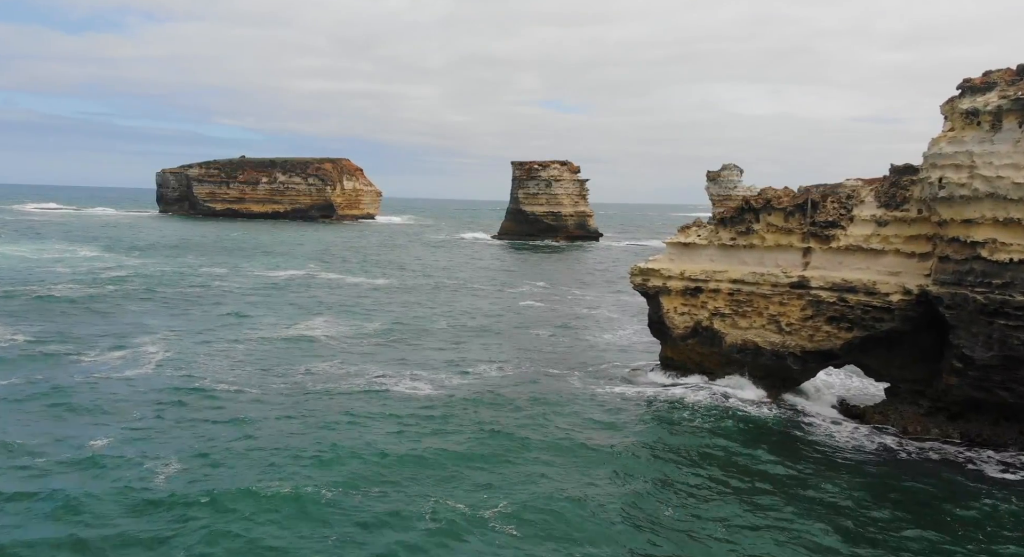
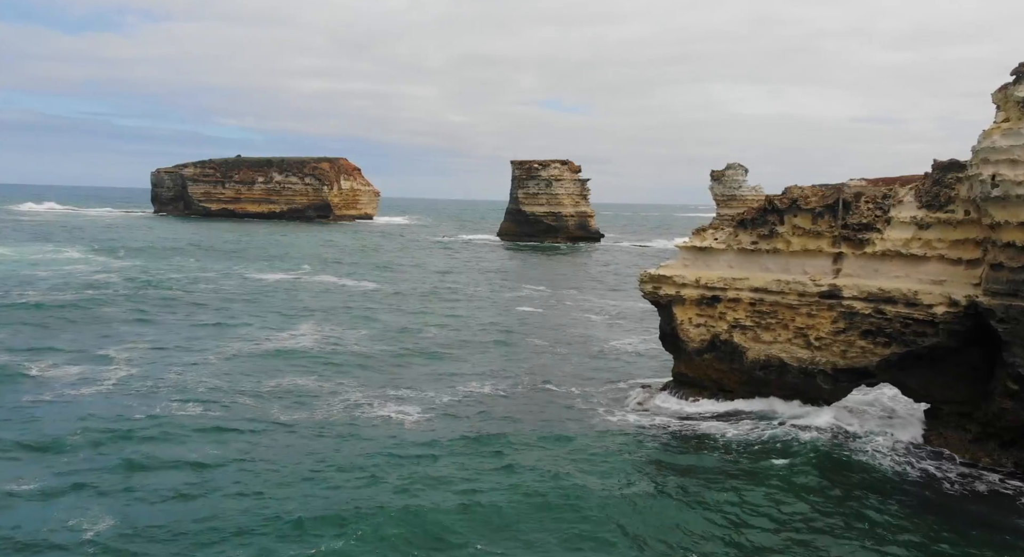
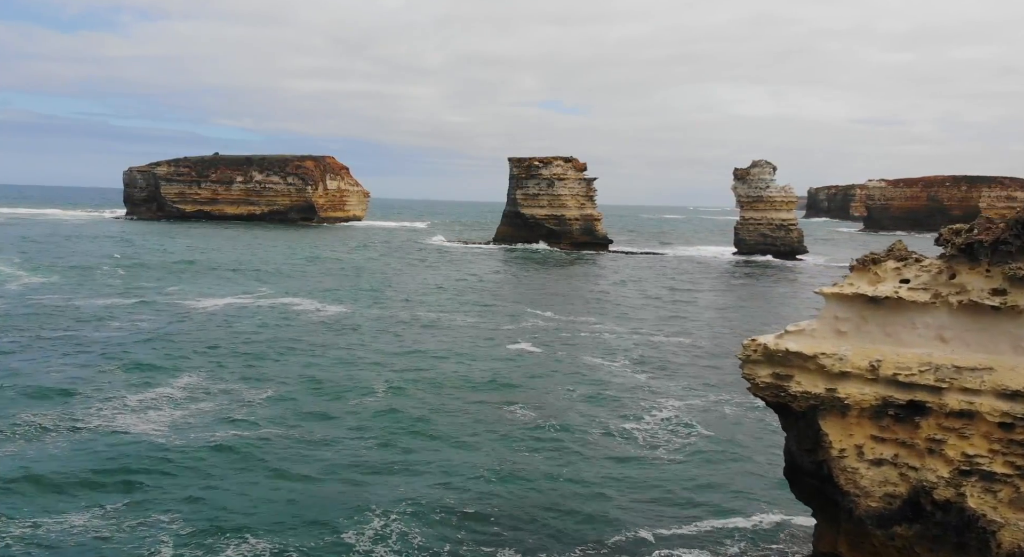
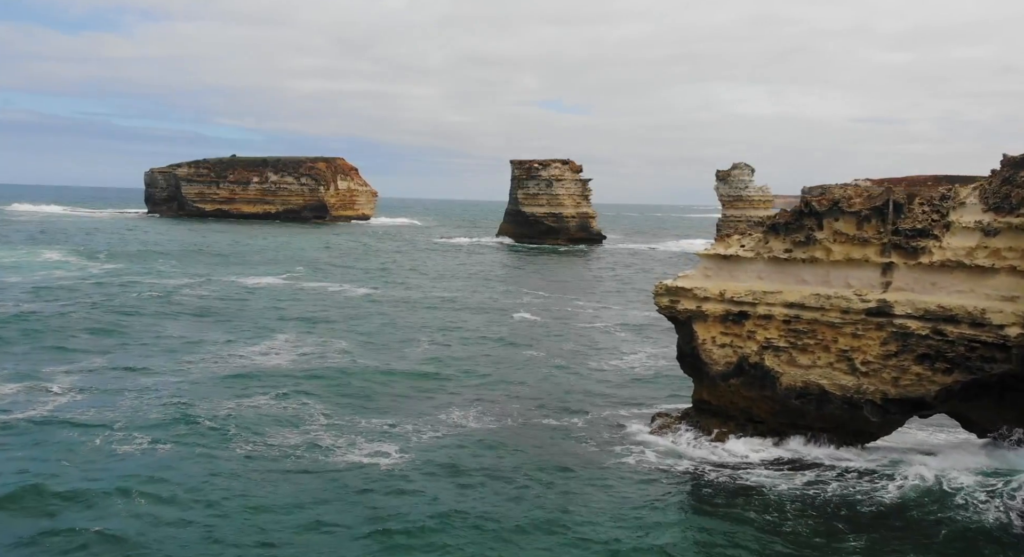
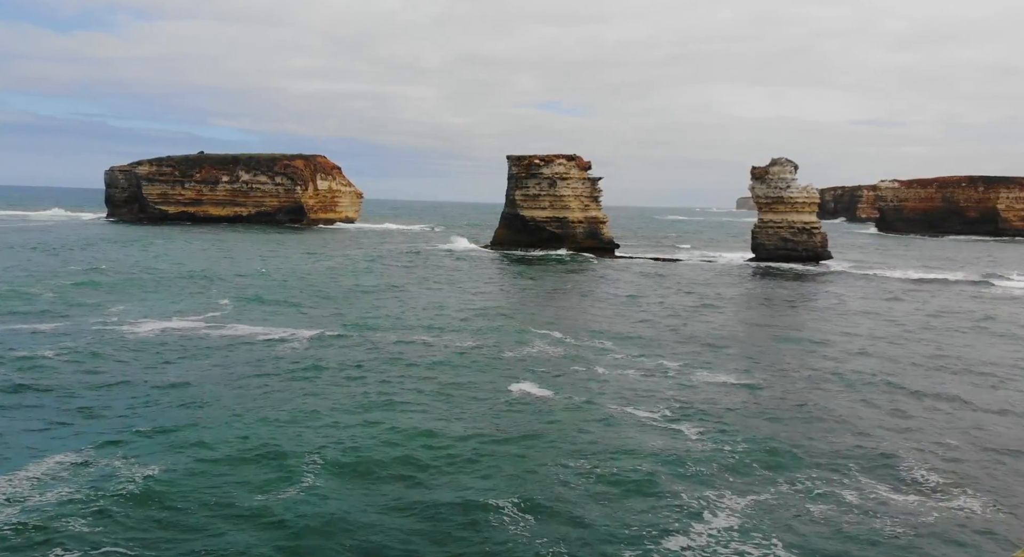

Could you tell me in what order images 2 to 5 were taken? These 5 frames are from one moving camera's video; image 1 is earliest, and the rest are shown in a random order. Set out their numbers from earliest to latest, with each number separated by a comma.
2, 4, 3, 5
